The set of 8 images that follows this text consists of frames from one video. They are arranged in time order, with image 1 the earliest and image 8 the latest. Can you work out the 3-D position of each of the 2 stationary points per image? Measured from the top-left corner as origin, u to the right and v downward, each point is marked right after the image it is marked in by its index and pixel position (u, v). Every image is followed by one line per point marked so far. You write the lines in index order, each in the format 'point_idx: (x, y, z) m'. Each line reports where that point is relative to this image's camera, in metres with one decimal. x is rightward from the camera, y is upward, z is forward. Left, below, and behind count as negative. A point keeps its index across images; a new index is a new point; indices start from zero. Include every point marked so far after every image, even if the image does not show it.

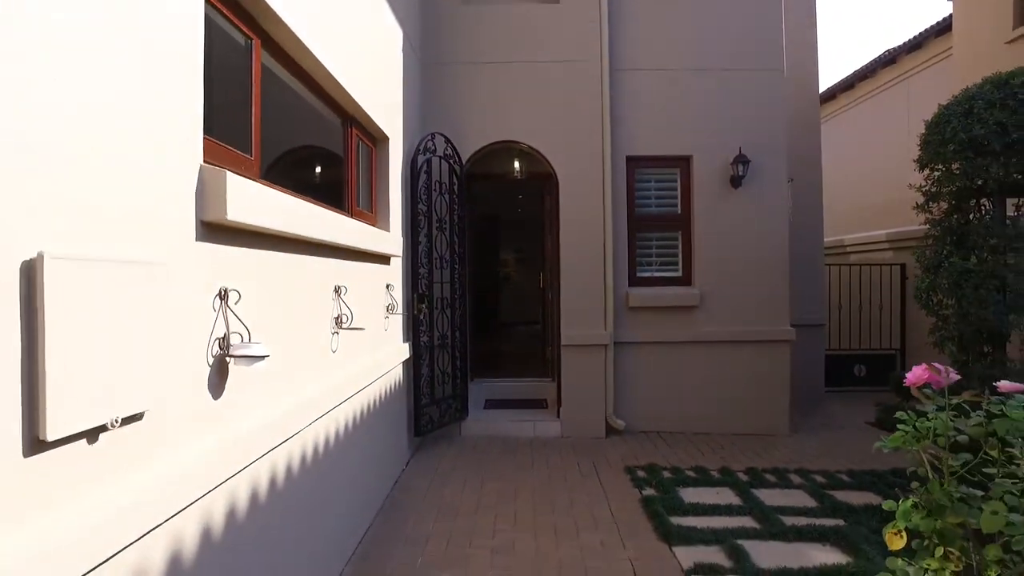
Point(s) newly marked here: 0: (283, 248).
0: (-0.9, +0.2, +2.9) m
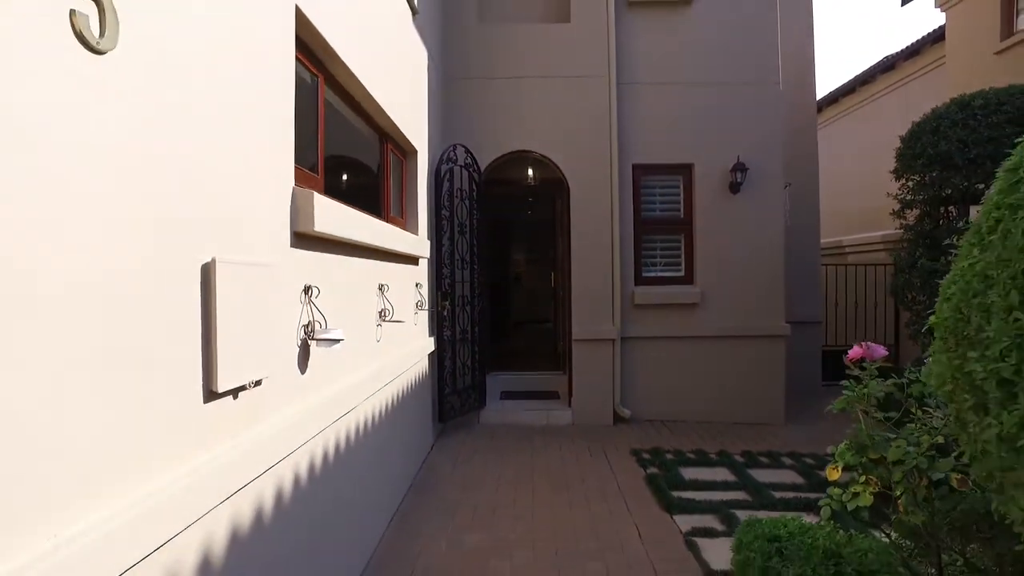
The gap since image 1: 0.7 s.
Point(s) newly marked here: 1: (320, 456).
0: (-0.8, +0.2, +3.5) m
1: (-0.8, -0.7, +3.1) m
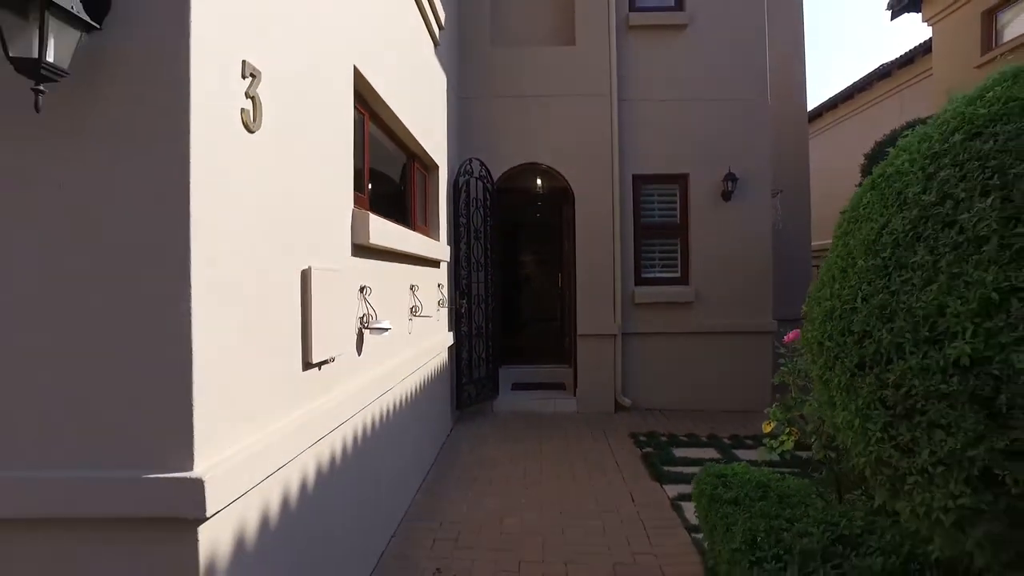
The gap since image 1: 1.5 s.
0: (-0.7, +0.2, +4.2) m
1: (-0.7, -0.7, +3.9) m
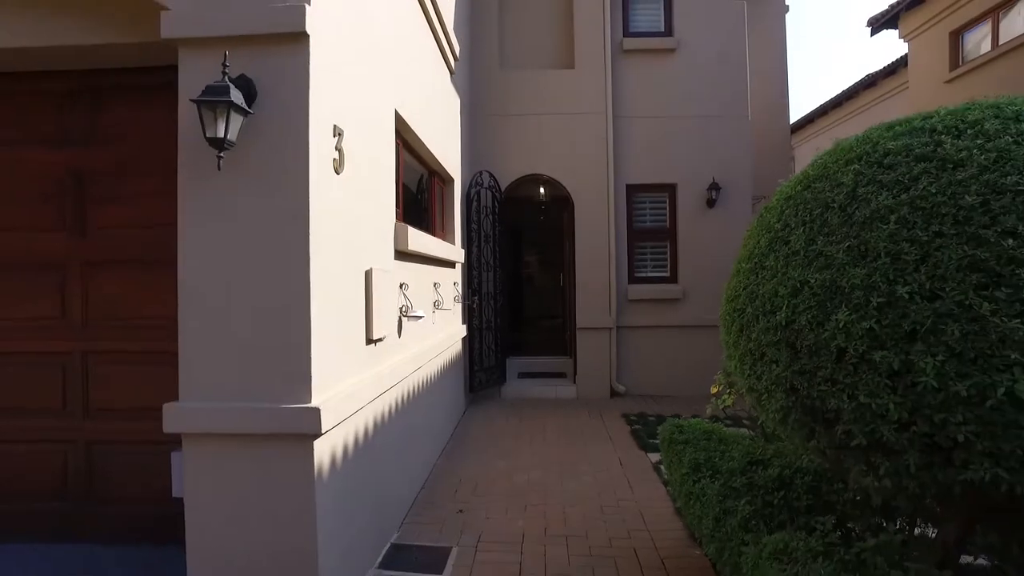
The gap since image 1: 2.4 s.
0: (-0.7, +0.2, +5.1) m
1: (-0.6, -0.7, +4.8) m
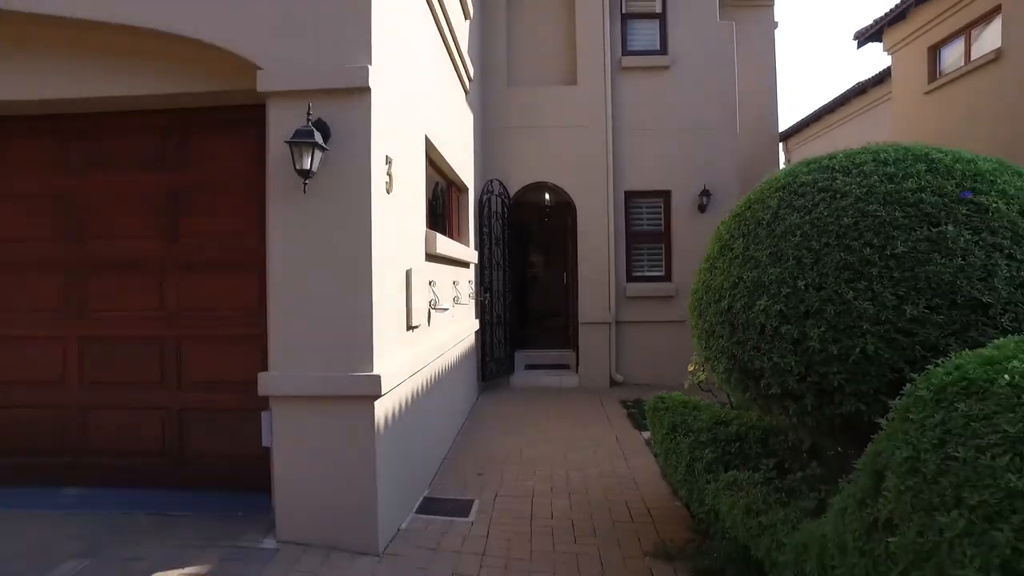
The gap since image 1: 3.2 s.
0: (-0.6, +0.2, +6.0) m
1: (-0.5, -0.7, +5.7) m
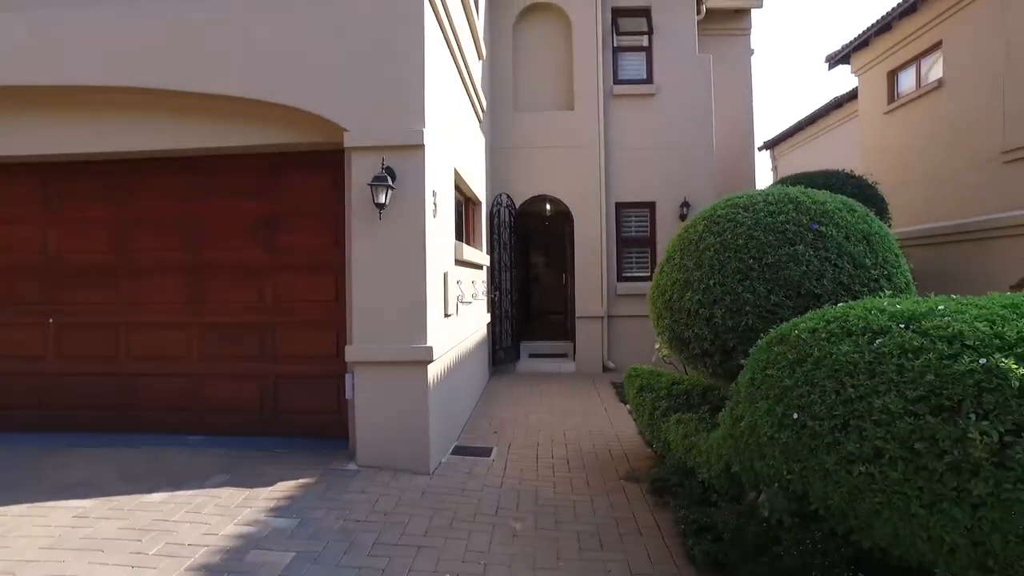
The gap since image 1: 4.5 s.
0: (-0.5, +0.2, +7.4) m
1: (-0.5, -0.6, +7.1) m
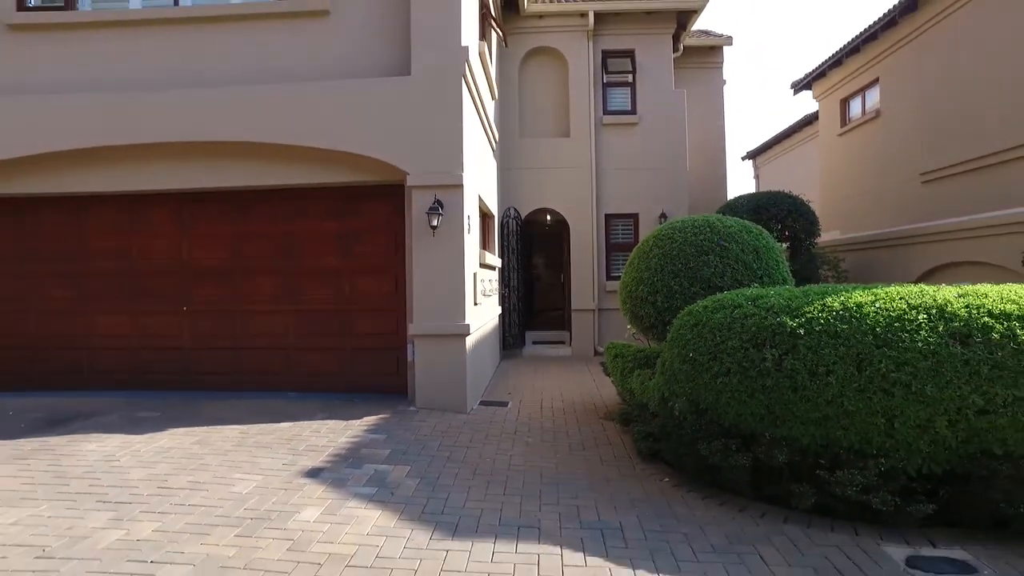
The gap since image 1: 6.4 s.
0: (-0.4, +0.3, +9.6) m
1: (-0.3, -0.6, +9.3) m
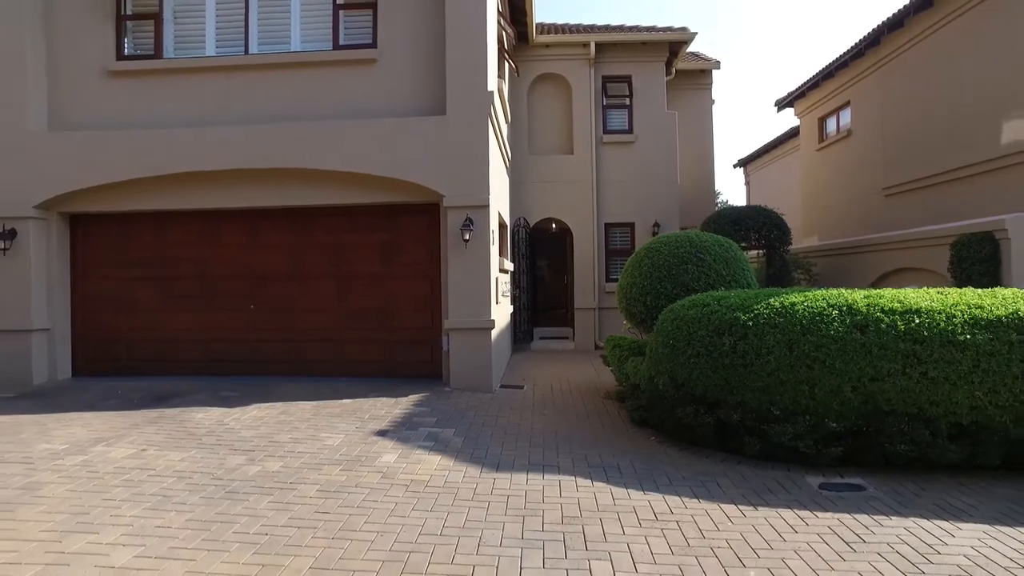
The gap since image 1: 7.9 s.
0: (-0.2, +0.2, +11.1) m
1: (-0.1, -0.6, +10.8) m
